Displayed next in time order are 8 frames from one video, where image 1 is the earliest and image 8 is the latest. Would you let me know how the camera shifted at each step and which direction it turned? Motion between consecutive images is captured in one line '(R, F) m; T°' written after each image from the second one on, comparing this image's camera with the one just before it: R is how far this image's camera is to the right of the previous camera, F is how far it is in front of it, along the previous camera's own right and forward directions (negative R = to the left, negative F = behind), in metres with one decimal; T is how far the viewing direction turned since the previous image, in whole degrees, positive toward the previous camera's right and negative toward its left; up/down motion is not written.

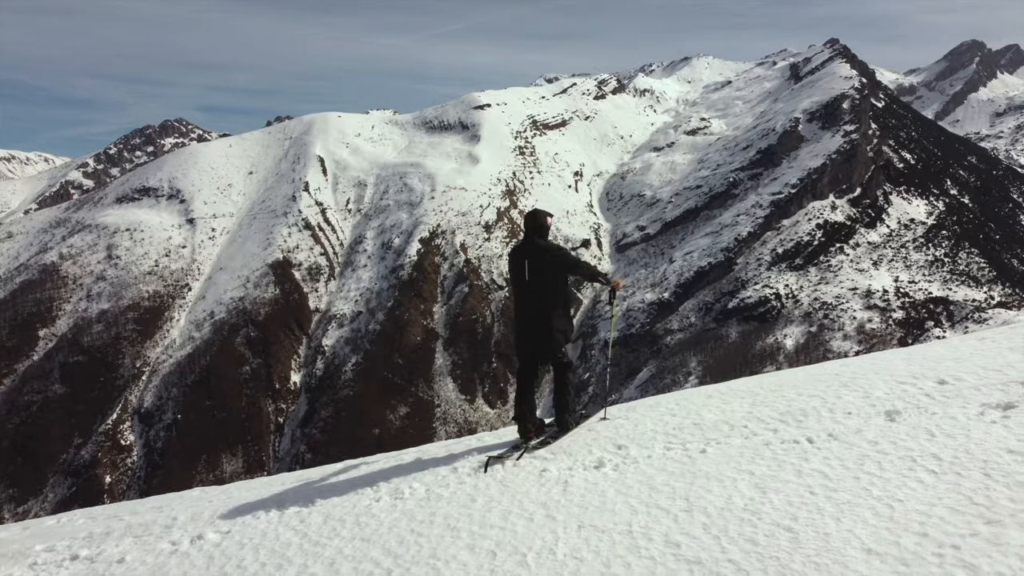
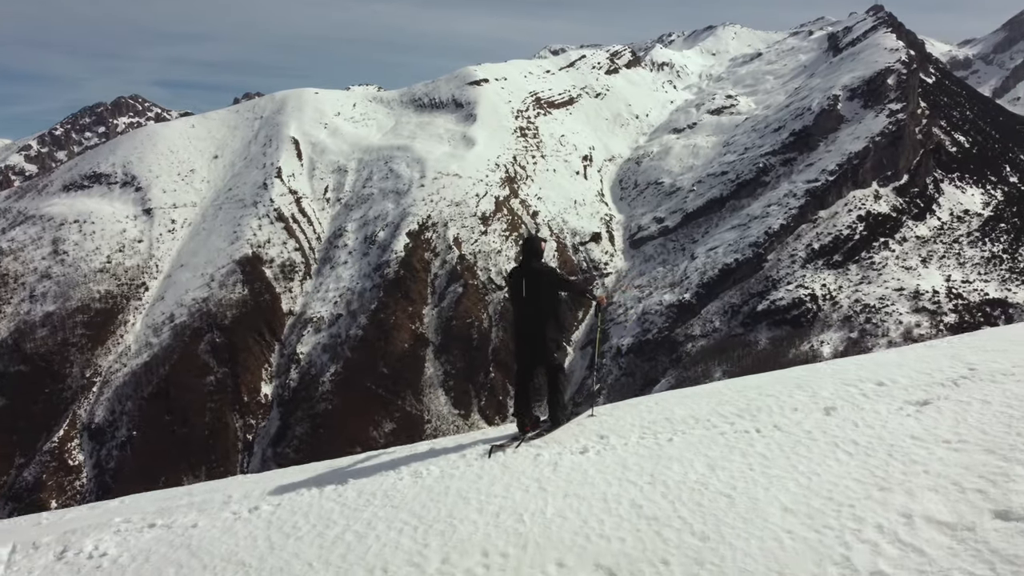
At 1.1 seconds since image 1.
(0.0, +6.2) m; 0°
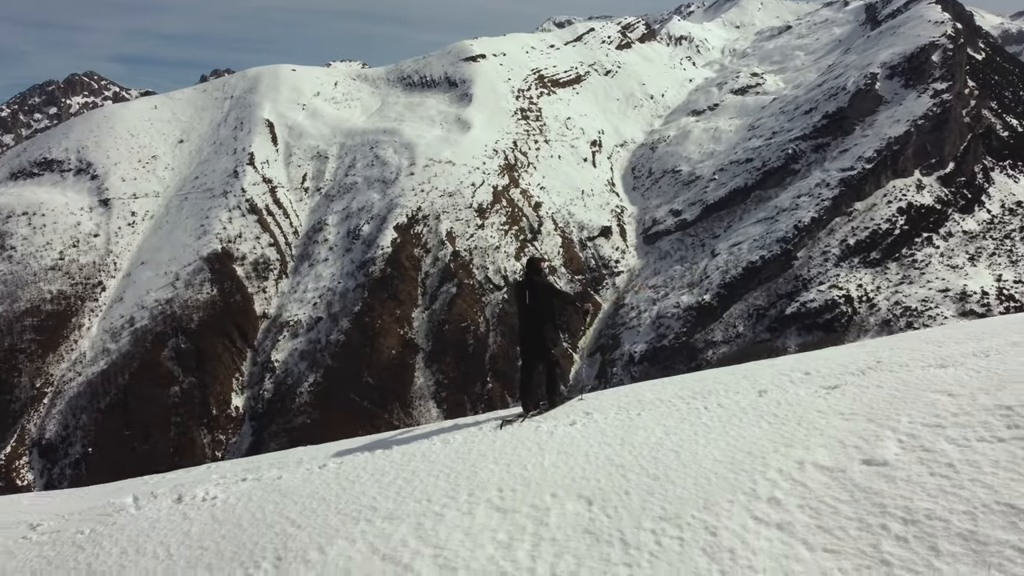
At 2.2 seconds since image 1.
(0.0, +4.8) m; 0°
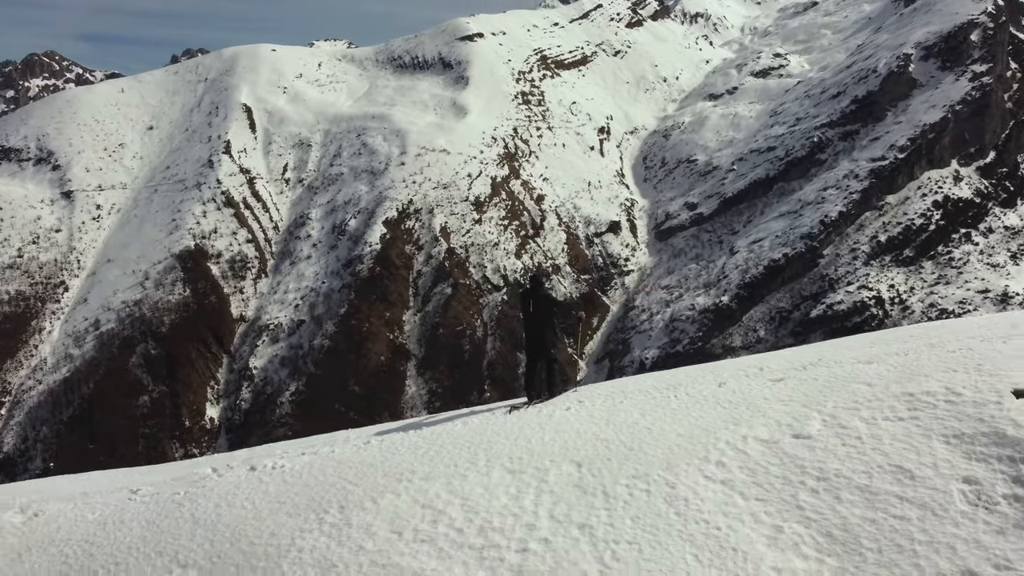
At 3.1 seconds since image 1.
(0.0, +3.5) m; 0°
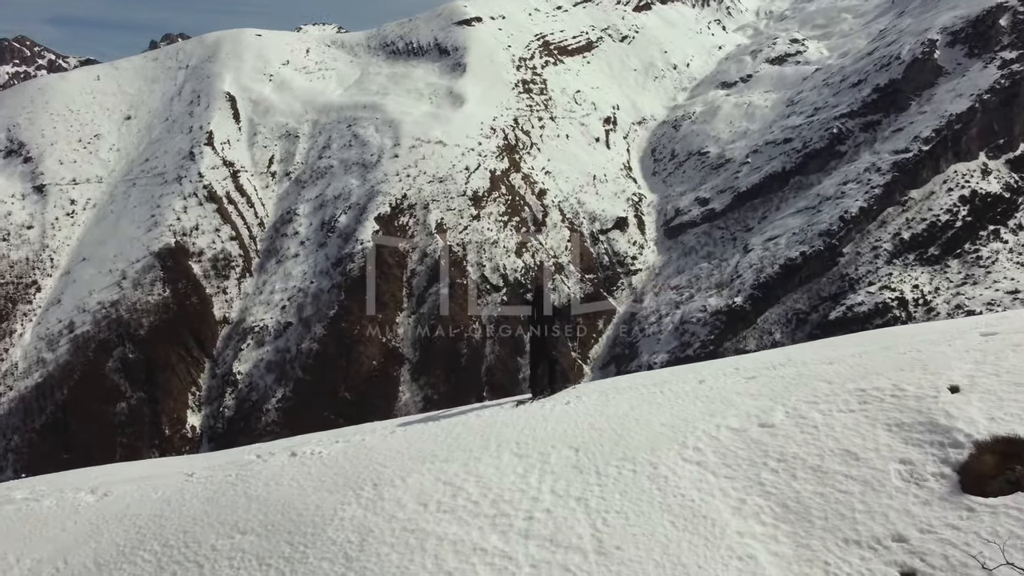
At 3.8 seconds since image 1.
(0.0, +2.2) m; 0°
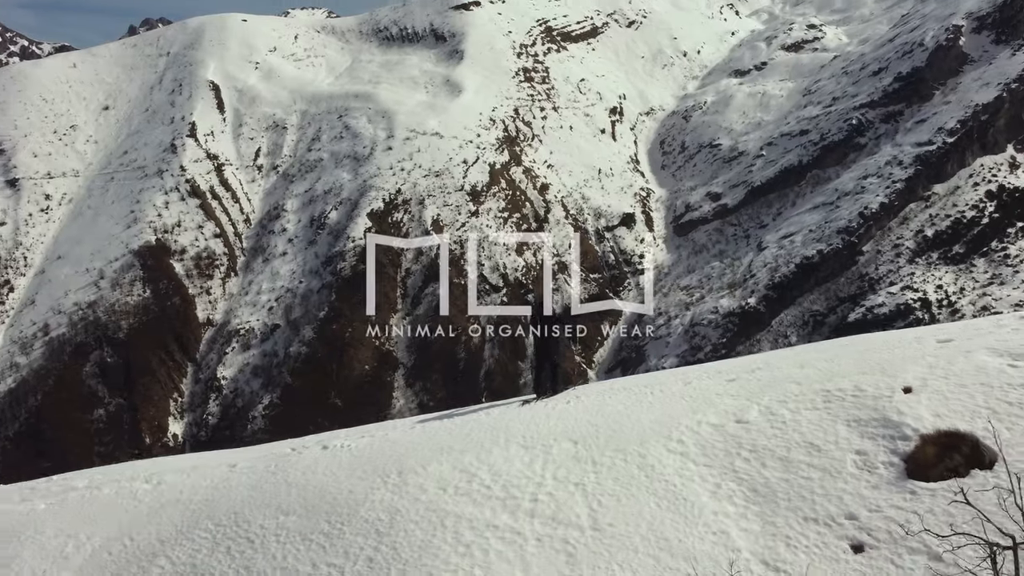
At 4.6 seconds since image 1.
(0.0, +2.0) m; 0°
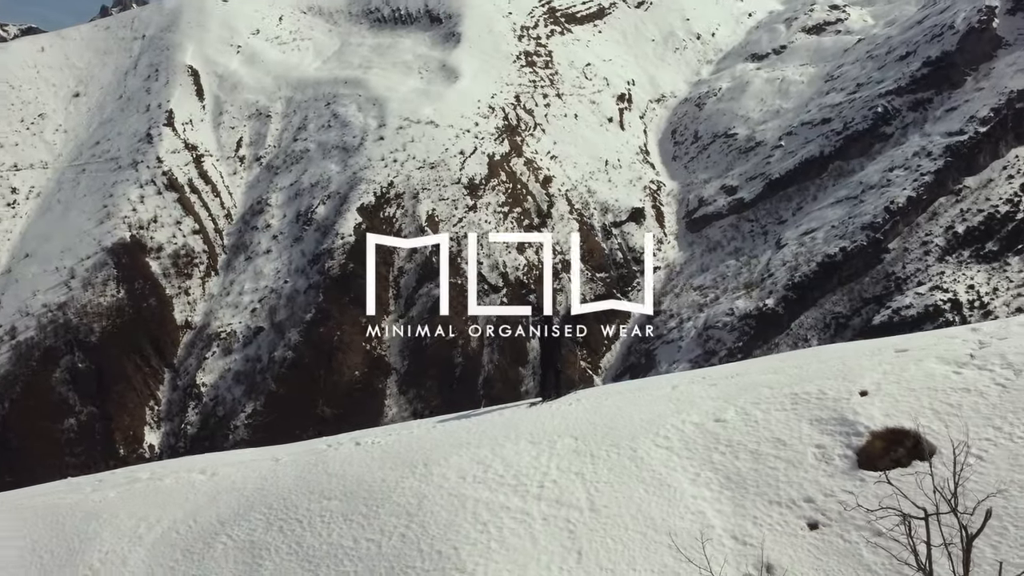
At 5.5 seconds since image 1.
(0.0, +2.3) m; 0°
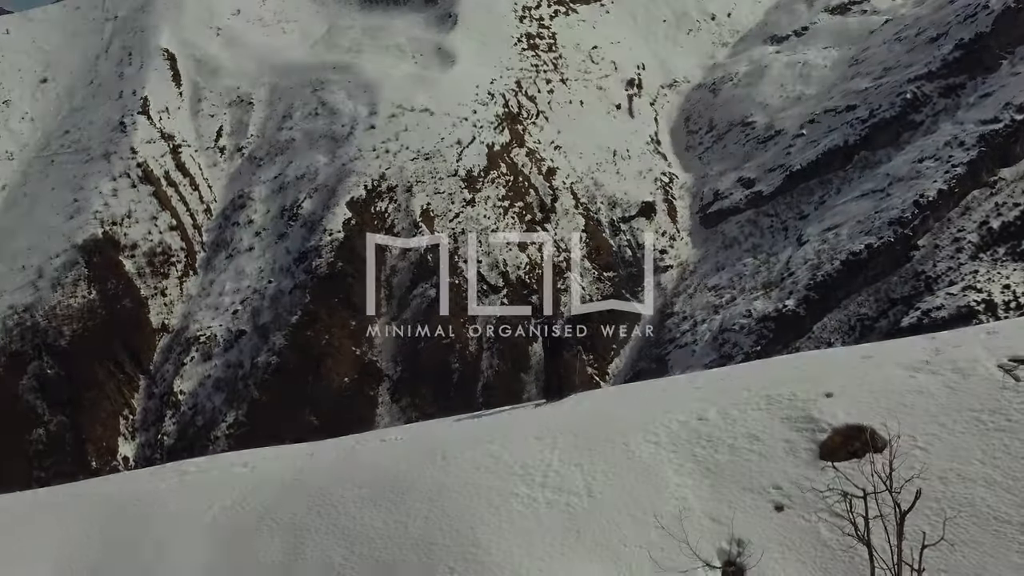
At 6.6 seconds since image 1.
(0.0, +2.2) m; 0°
